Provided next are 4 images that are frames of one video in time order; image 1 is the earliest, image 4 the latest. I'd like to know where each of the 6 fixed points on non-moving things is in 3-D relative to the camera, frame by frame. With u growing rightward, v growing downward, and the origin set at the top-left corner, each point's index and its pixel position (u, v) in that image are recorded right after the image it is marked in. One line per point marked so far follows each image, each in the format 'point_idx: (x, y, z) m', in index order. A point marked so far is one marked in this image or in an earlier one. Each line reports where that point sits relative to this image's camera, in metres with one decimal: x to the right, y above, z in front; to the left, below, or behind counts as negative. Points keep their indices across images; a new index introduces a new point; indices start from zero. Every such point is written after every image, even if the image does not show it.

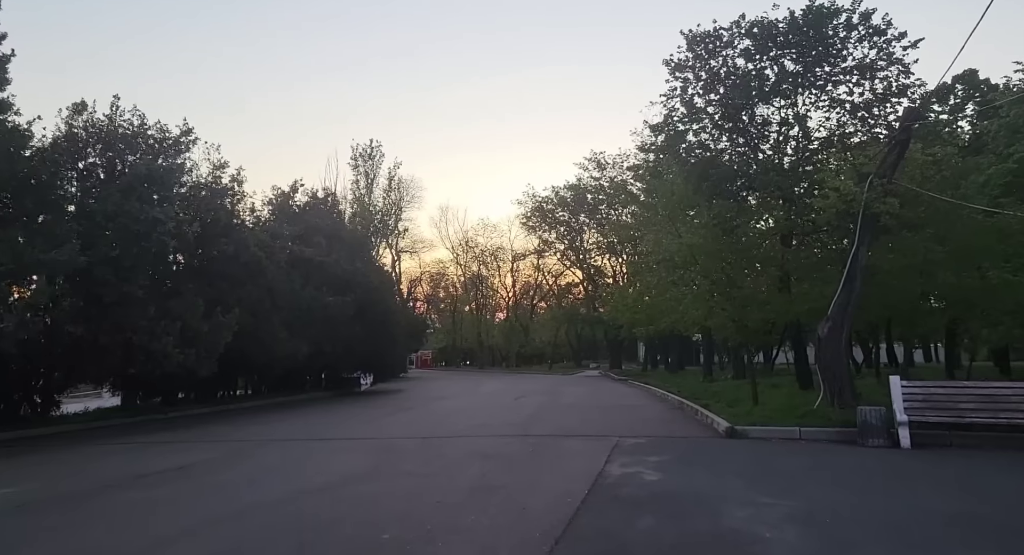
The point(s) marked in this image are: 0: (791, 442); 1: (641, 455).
0: (+5.2, -3.1, +14.7) m
1: (+2.2, -3.0, +13.3) m
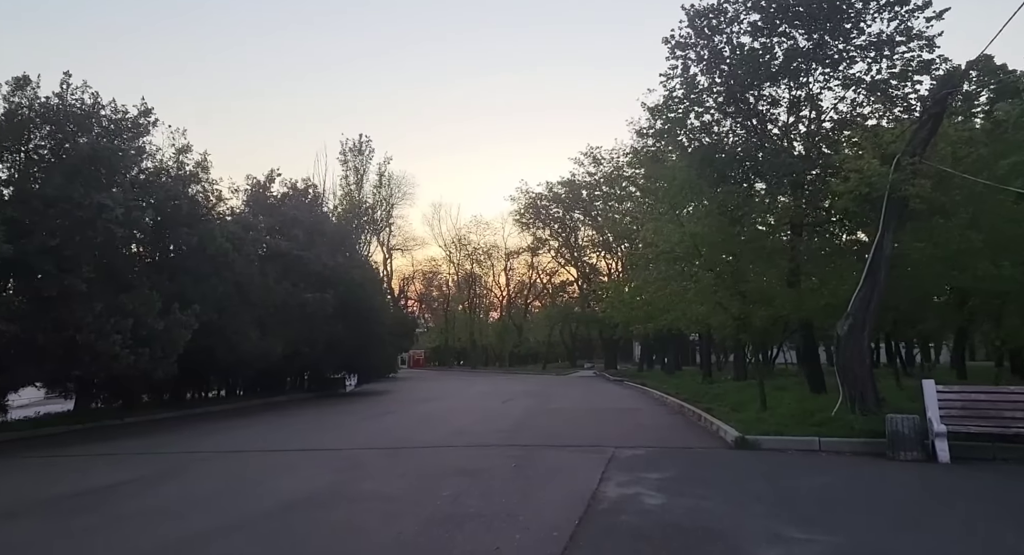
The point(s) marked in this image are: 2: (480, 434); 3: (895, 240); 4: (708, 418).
0: (+4.9, -2.9, +13.0) m
1: (+1.9, -2.8, +11.6) m
2: (-0.7, -3.4, +17.2) m
3: (+7.2, +0.7, +14.7) m
4: (+4.6, -3.3, +18.3) m
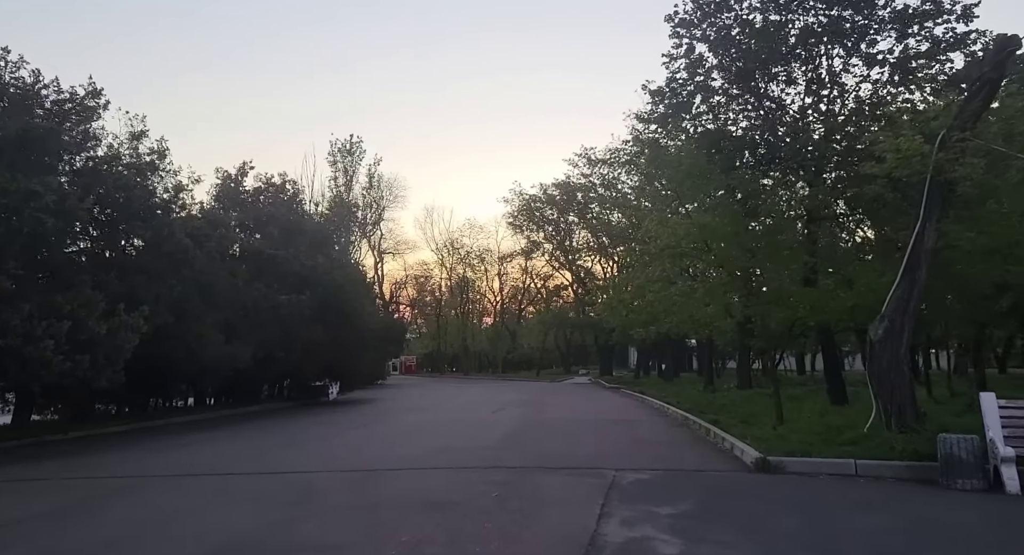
0: (+4.7, -2.8, +11.0) m
1: (+1.7, -2.7, +9.6) m
2: (-1.0, -3.4, +15.2) m
3: (+6.9, +0.8, +12.8) m
4: (+4.3, -3.2, +16.3) m
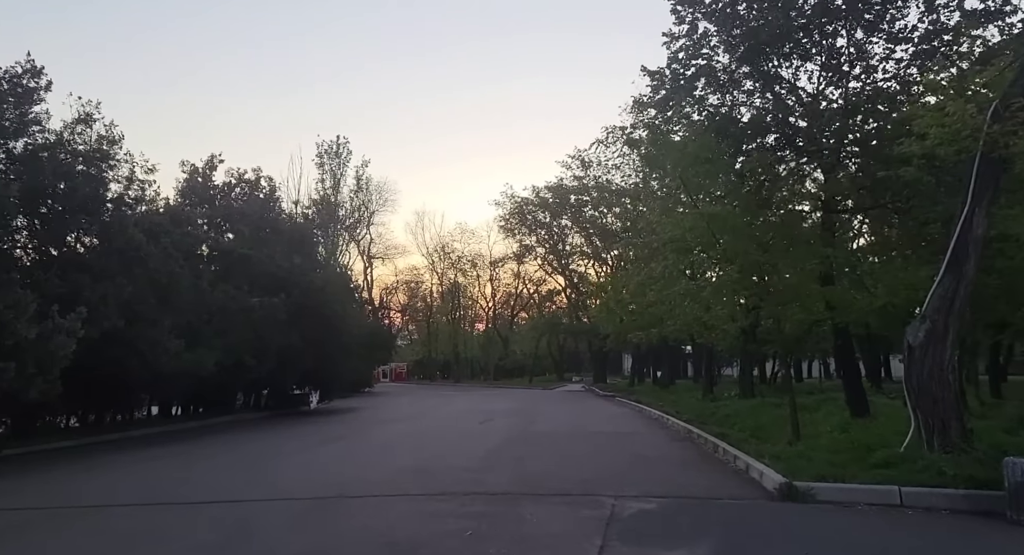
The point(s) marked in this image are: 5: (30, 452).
0: (+4.4, -2.8, +9.2) m
1: (+1.4, -2.6, +7.7) m
2: (-1.2, -3.3, +13.3) m
3: (+6.7, +0.8, +11.0) m
4: (+4.0, -3.2, +14.5) m
5: (-10.5, -3.8, +17.3) m
